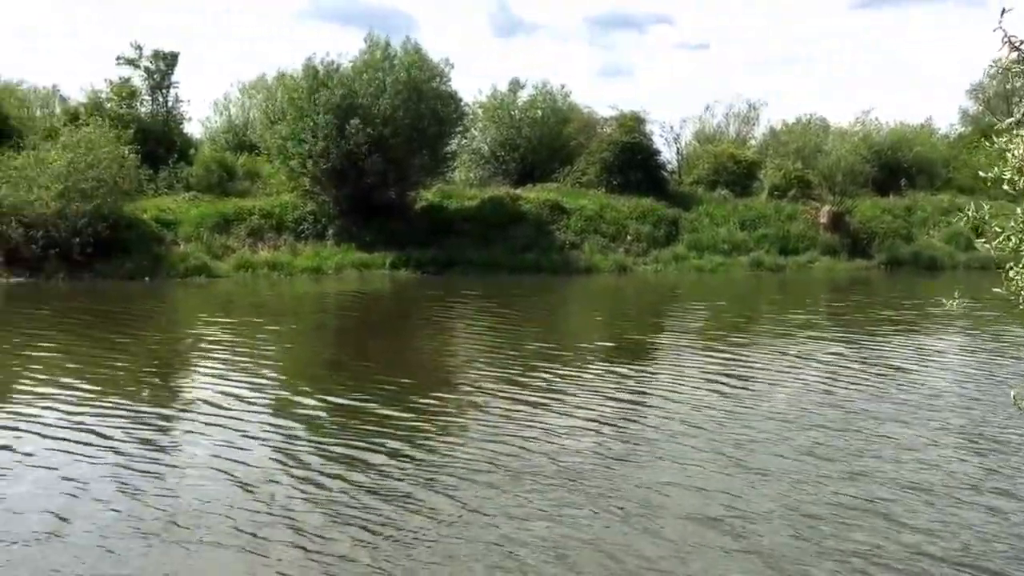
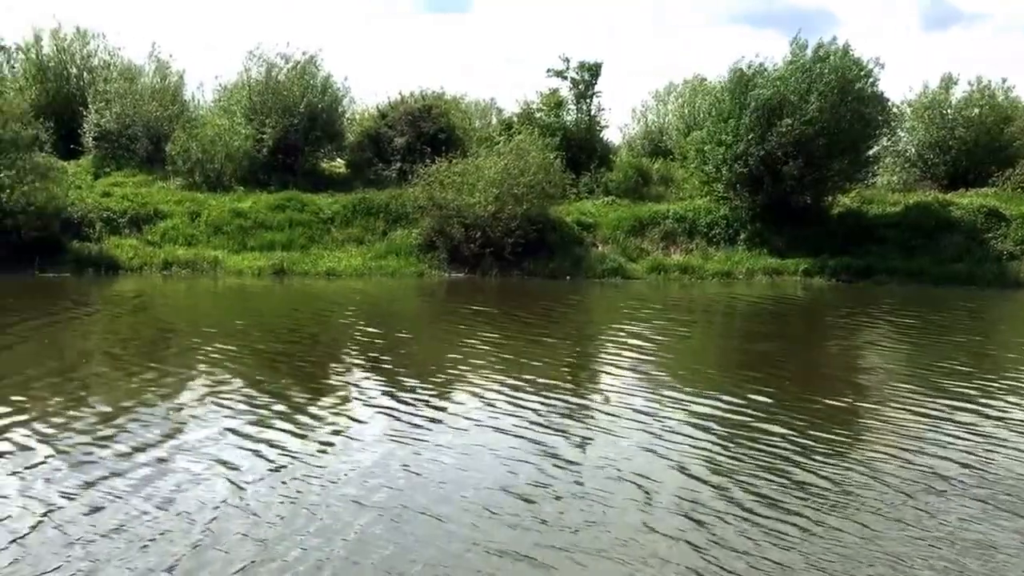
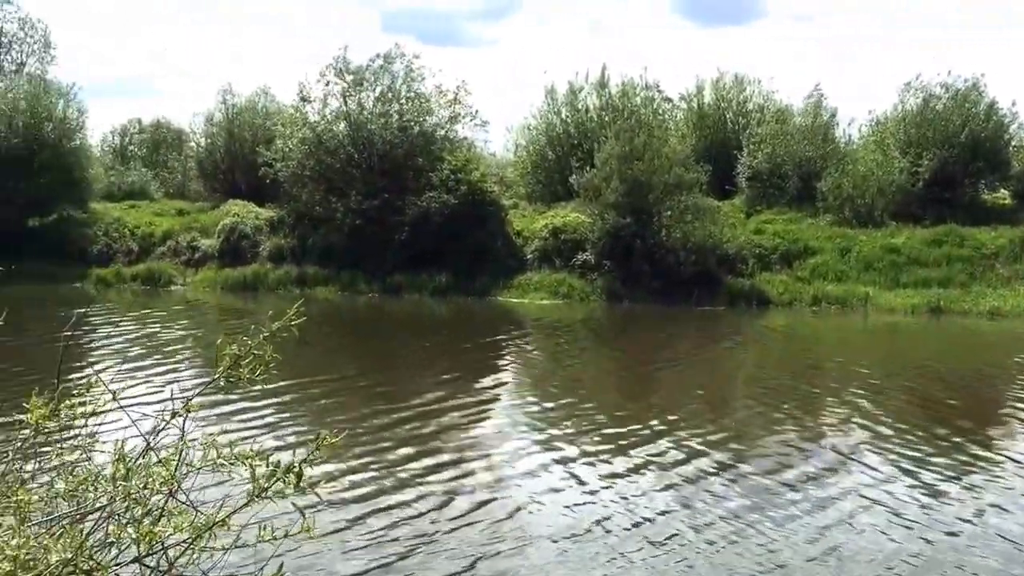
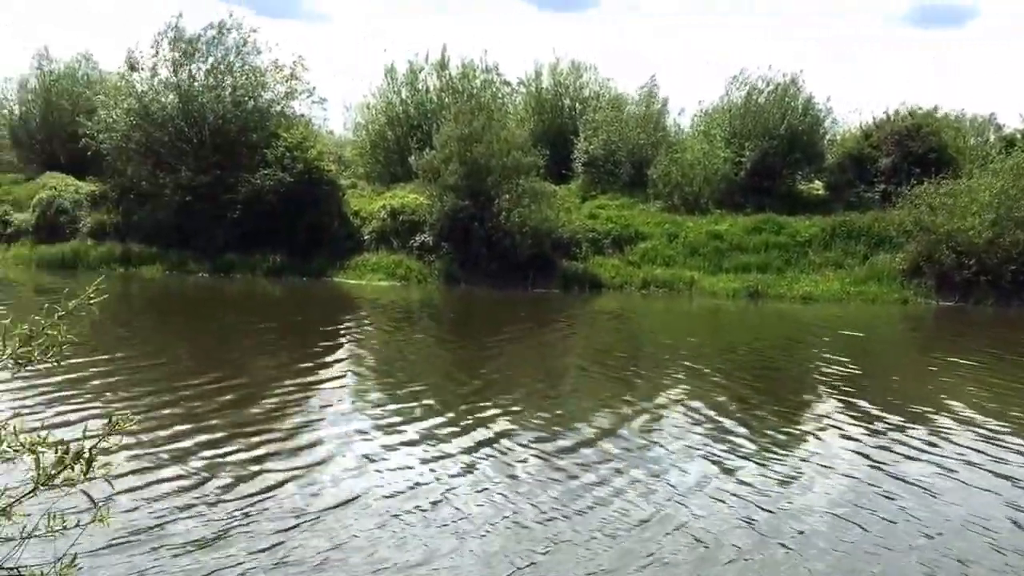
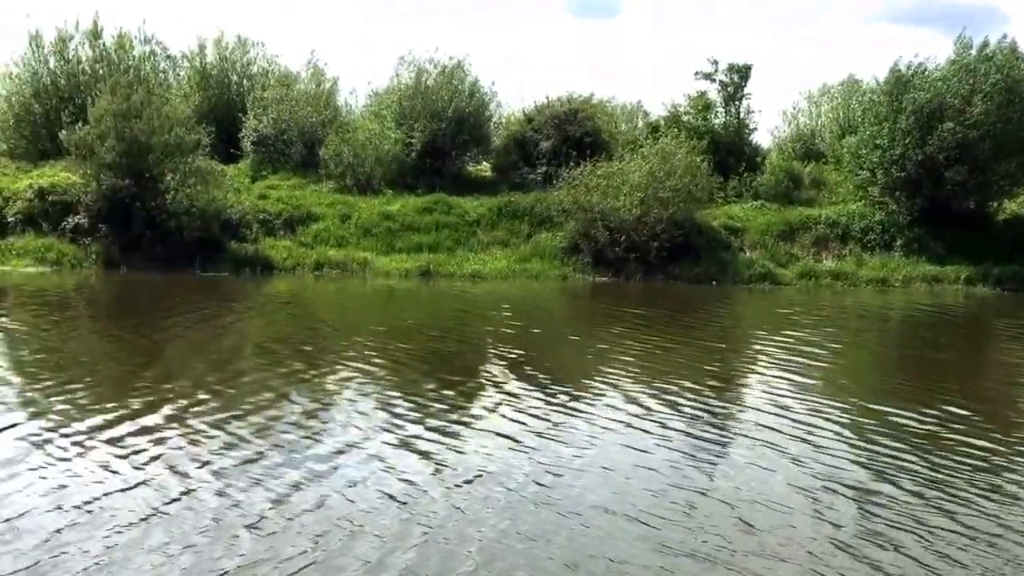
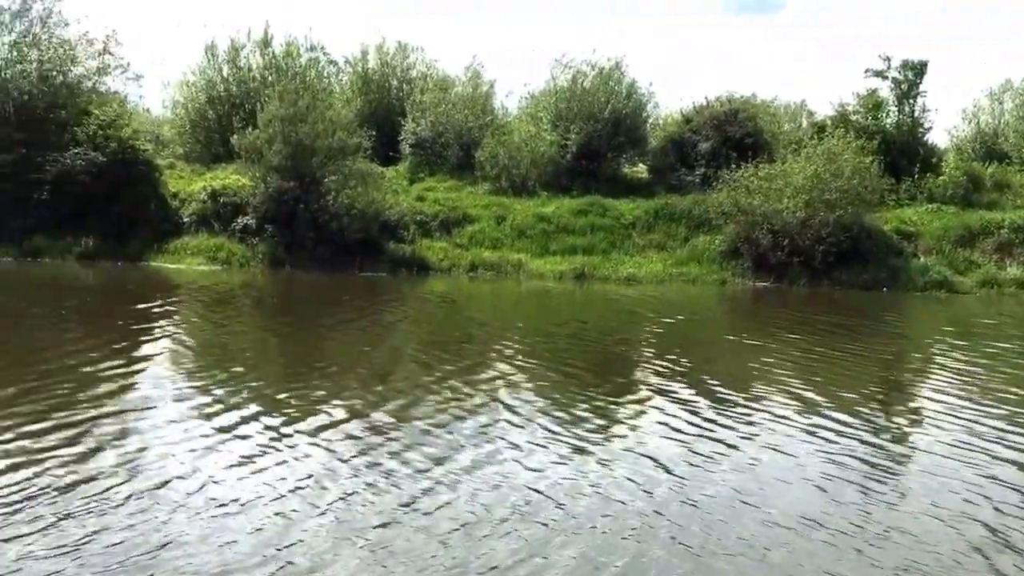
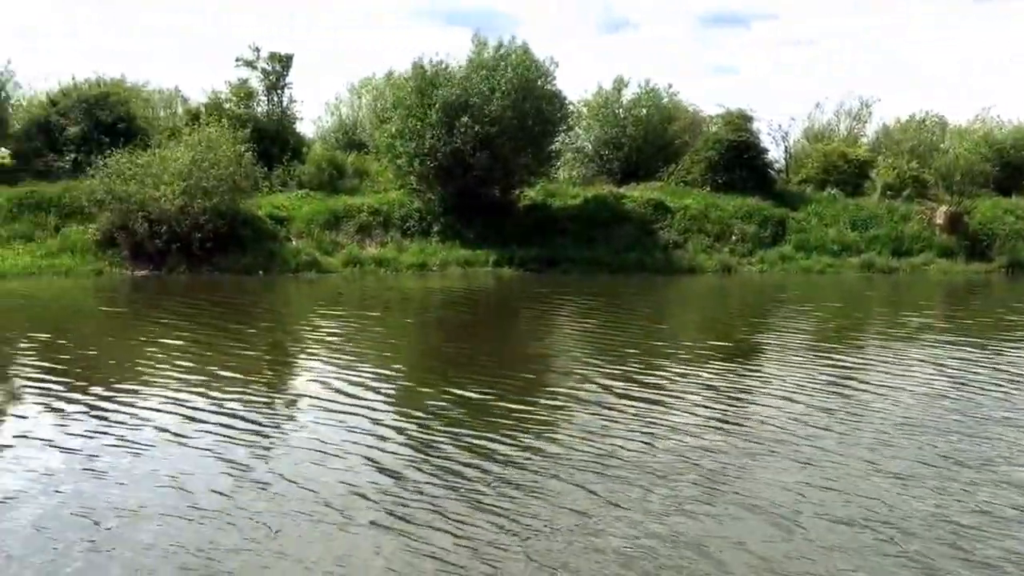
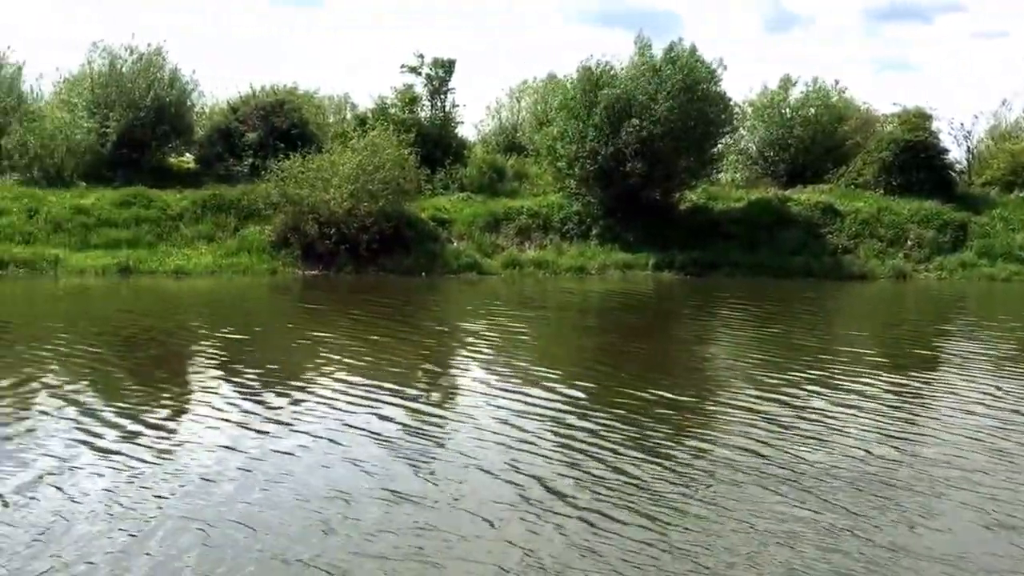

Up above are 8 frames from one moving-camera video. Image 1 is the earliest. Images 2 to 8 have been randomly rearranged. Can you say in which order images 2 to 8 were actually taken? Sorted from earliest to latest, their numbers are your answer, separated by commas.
7, 8, 2, 5, 6, 4, 3
